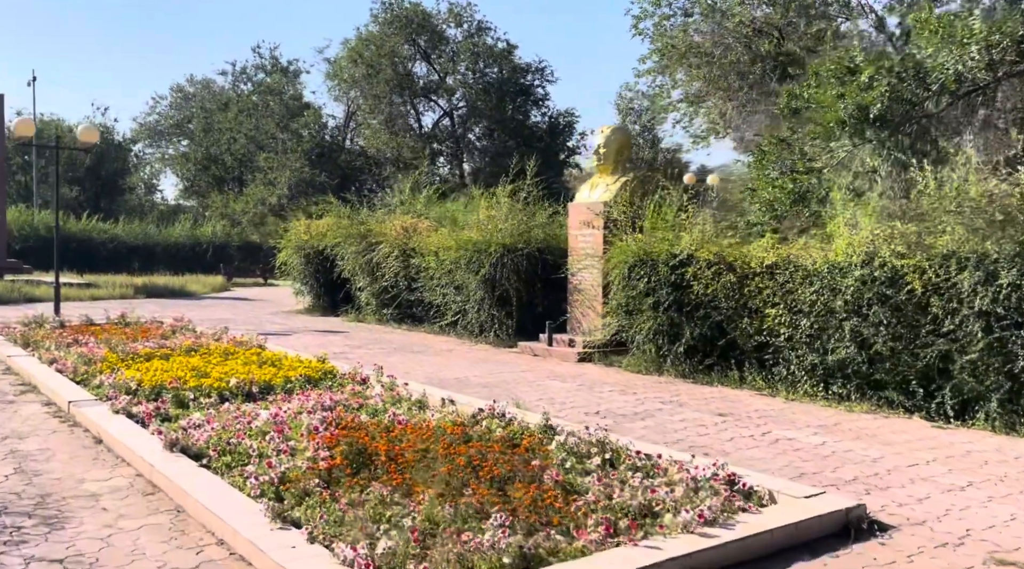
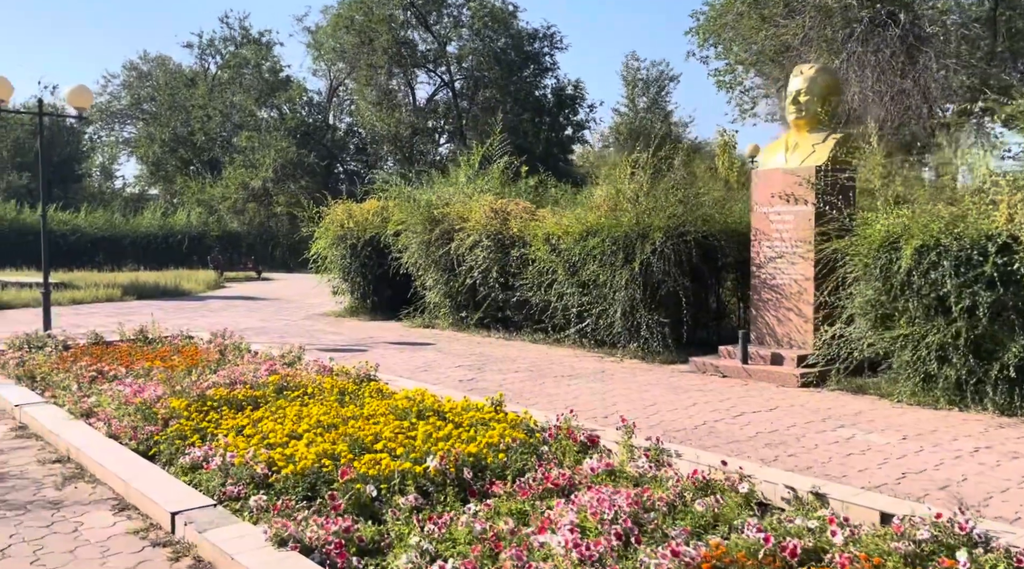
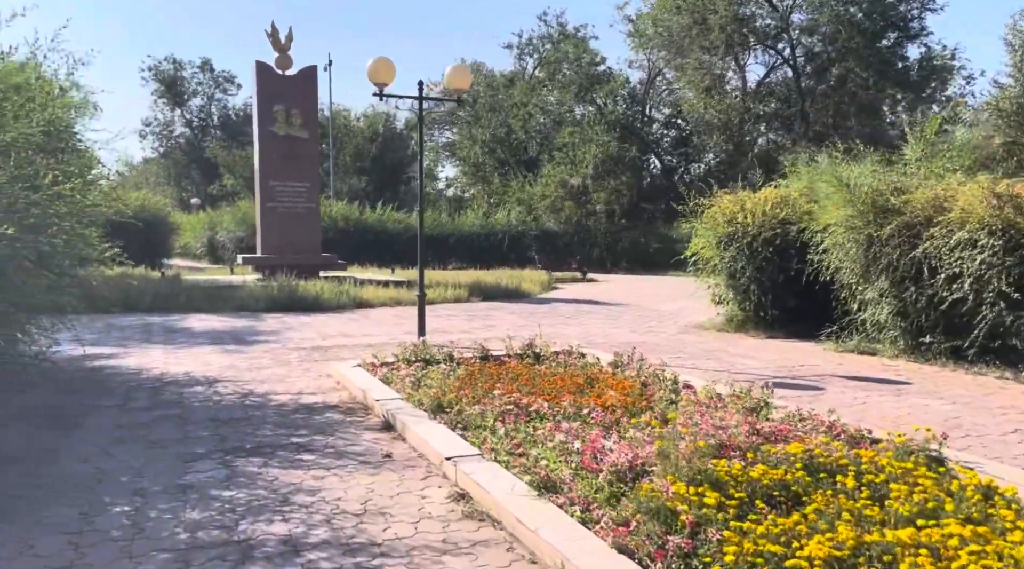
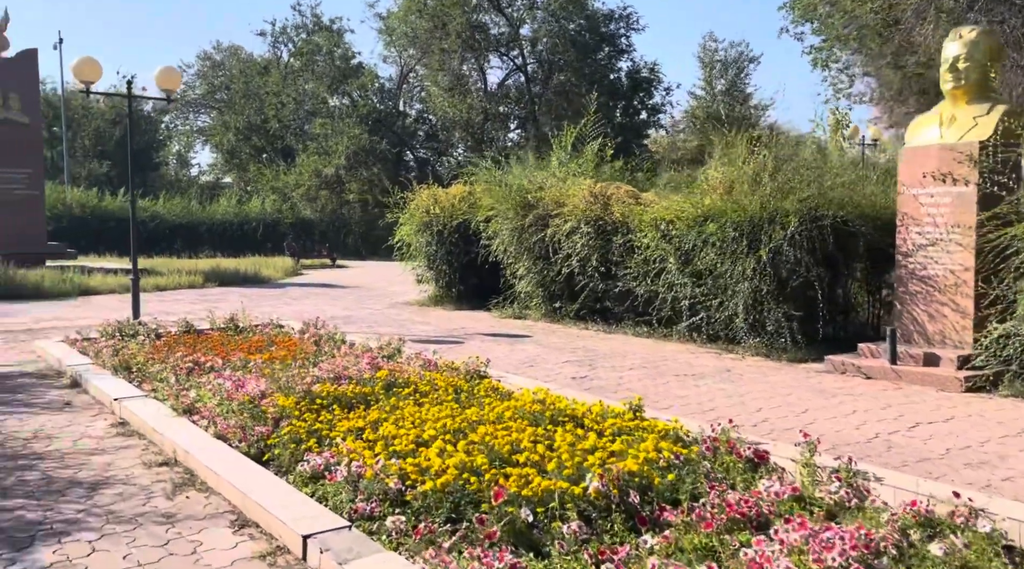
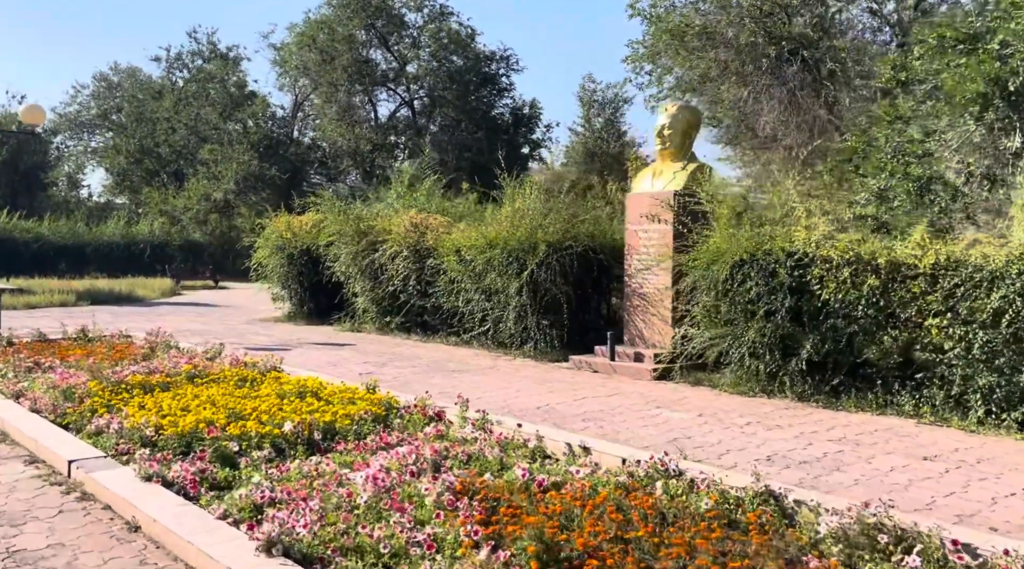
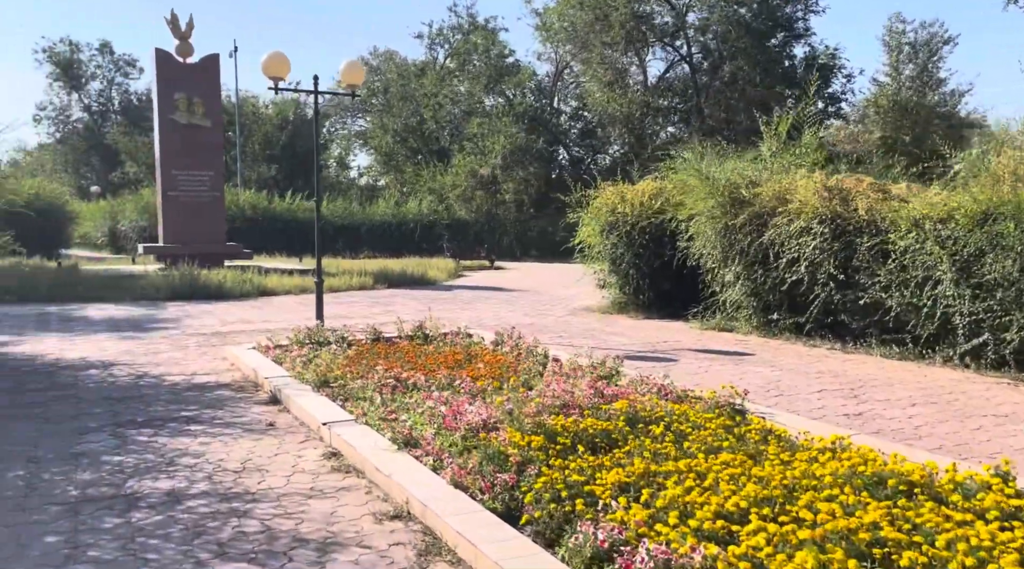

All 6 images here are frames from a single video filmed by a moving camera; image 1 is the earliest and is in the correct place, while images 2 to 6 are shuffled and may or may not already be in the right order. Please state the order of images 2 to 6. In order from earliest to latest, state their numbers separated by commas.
5, 2, 4, 6, 3
